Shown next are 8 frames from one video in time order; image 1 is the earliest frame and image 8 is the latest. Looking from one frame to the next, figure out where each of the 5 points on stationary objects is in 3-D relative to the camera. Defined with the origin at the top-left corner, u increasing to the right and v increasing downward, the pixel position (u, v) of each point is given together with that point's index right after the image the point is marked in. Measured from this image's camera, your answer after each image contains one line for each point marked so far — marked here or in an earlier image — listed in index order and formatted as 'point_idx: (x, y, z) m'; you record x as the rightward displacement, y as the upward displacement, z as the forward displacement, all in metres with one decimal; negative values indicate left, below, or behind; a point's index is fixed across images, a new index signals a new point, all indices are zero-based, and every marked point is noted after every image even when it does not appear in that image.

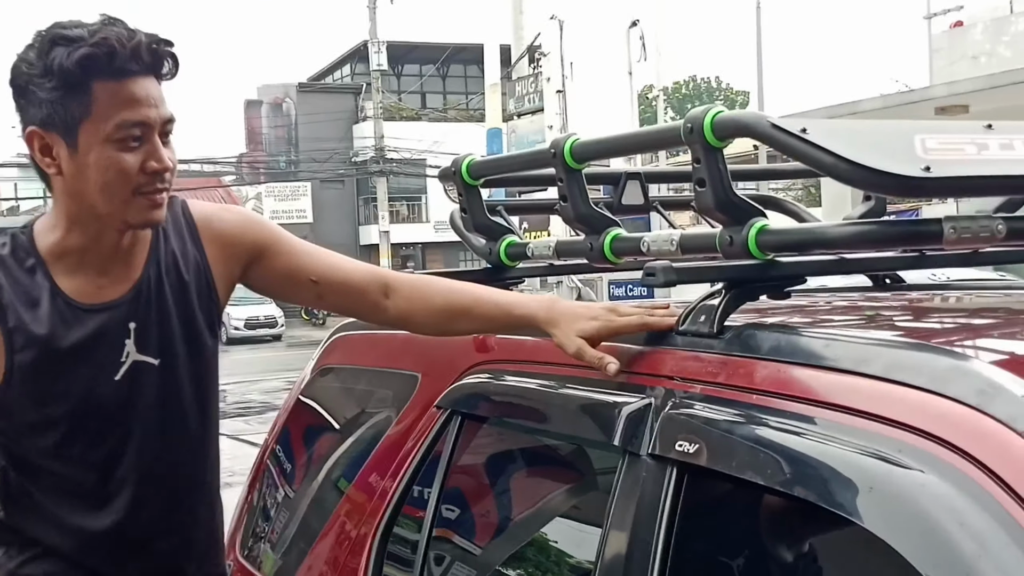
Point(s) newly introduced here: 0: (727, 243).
0: (+0.3, +0.1, +2.2) m
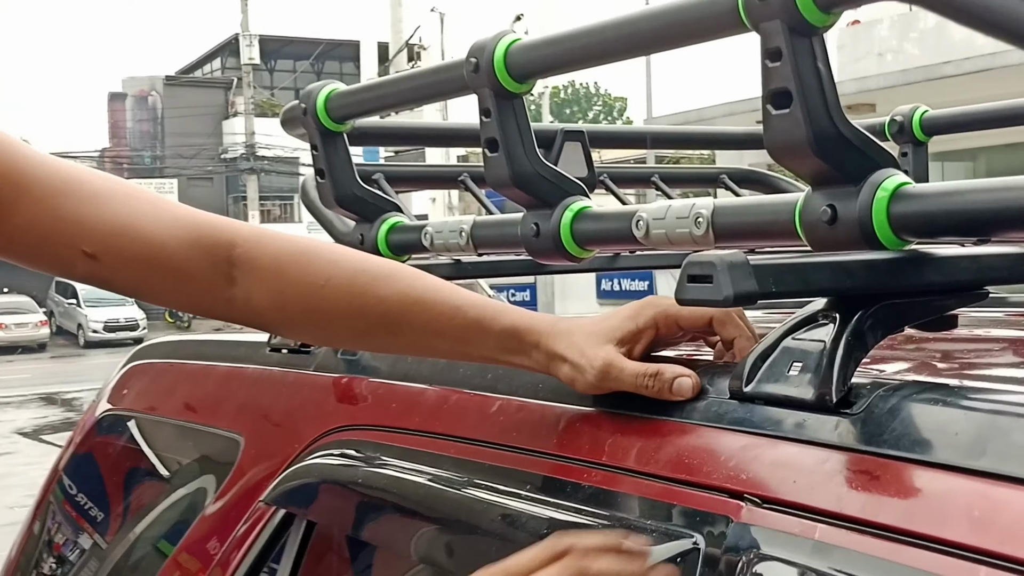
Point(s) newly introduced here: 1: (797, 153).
0: (+0.3, +0.1, +1.1) m
1: (+0.2, +0.1, +1.1) m
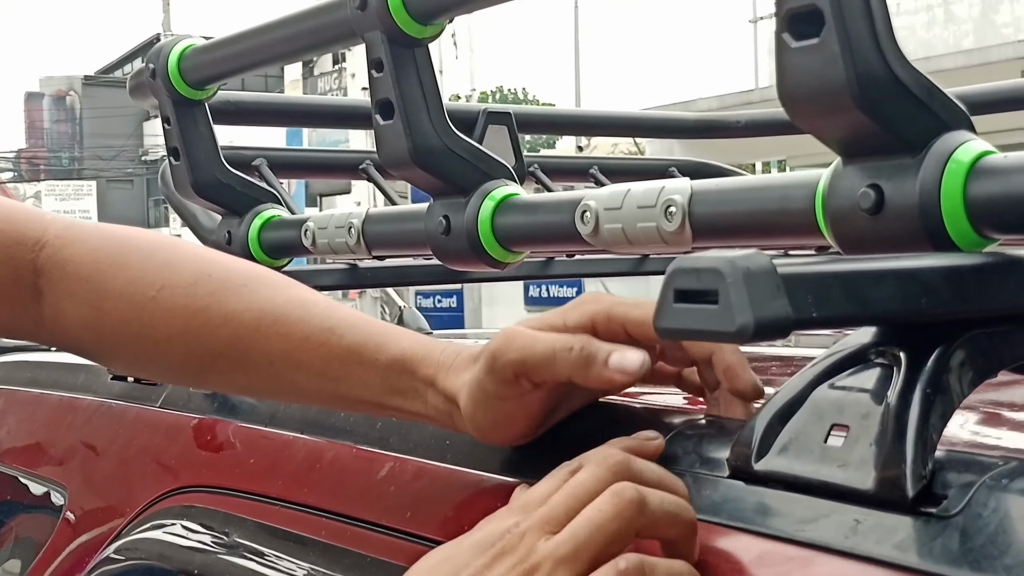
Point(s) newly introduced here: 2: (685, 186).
0: (+0.2, 0.0, +0.7) m
1: (+0.2, +0.1, +0.7) m
2: (+0.1, +0.1, +0.9) m
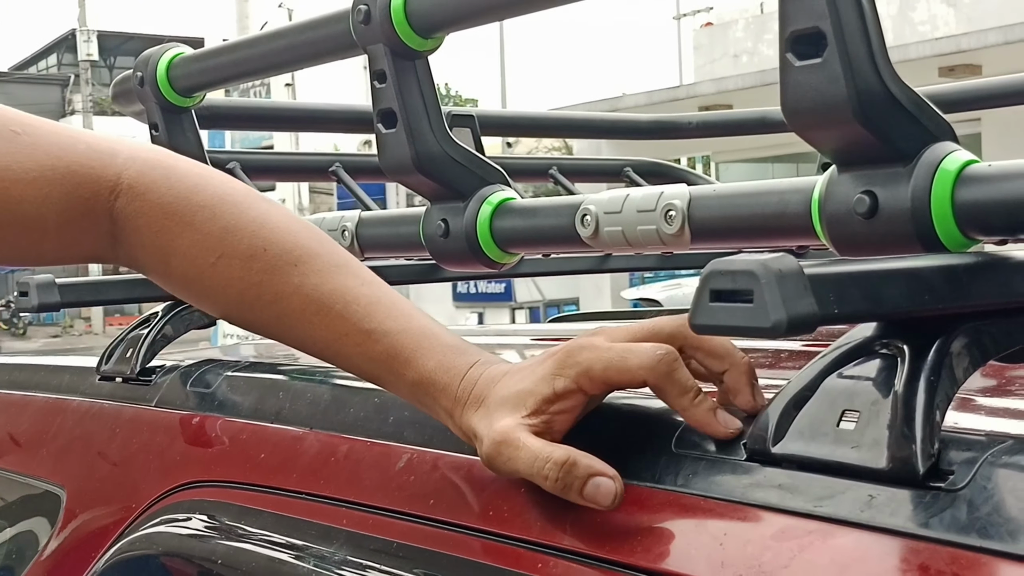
0: (+0.2, 0.0, +0.8) m
1: (+0.2, +0.1, +0.8) m
2: (+0.1, +0.1, +1.0) m
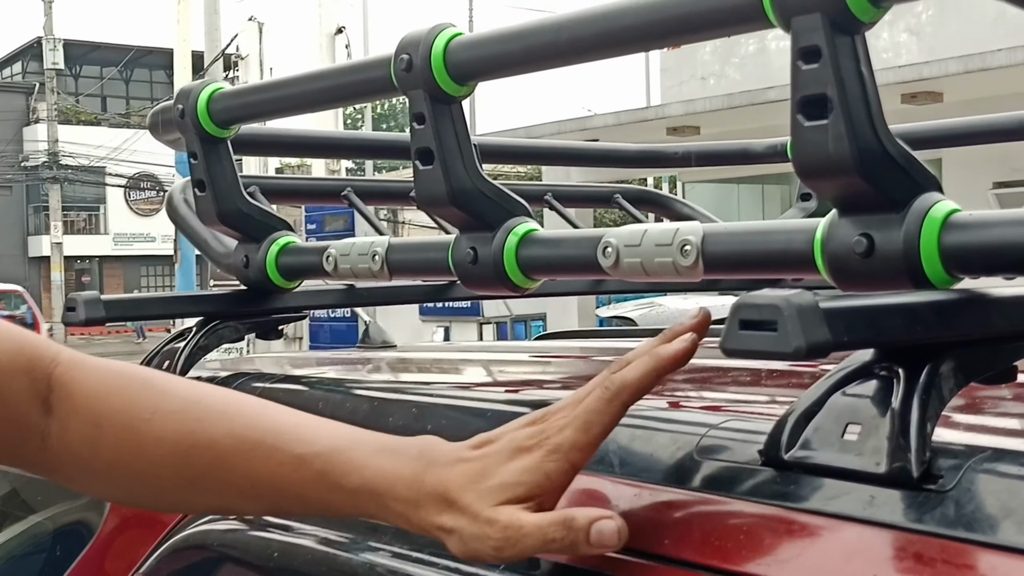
0: (+0.2, 0.0, +0.9) m
1: (+0.2, +0.1, +0.9) m
2: (+0.2, 0.0, +1.1) m
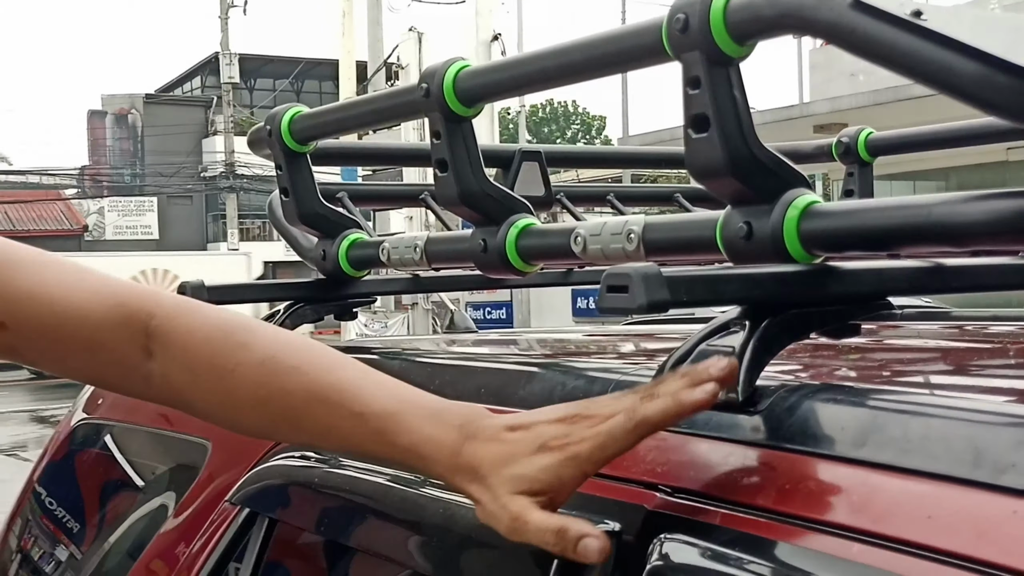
0: (+0.2, 0.0, +1.2) m
1: (+0.2, +0.1, +1.2) m
2: (+0.1, +0.1, +1.4) m
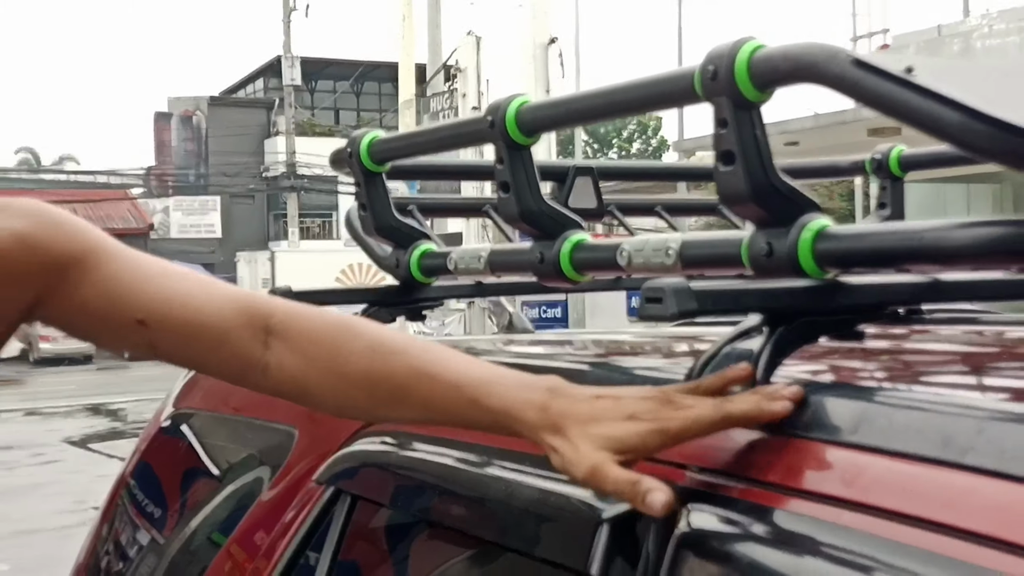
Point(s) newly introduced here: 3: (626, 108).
0: (+0.3, 0.0, +1.4) m
1: (+0.2, +0.1, +1.4) m
2: (+0.2, +0.1, +1.6) m
3: (+0.1, +0.2, +1.5) m
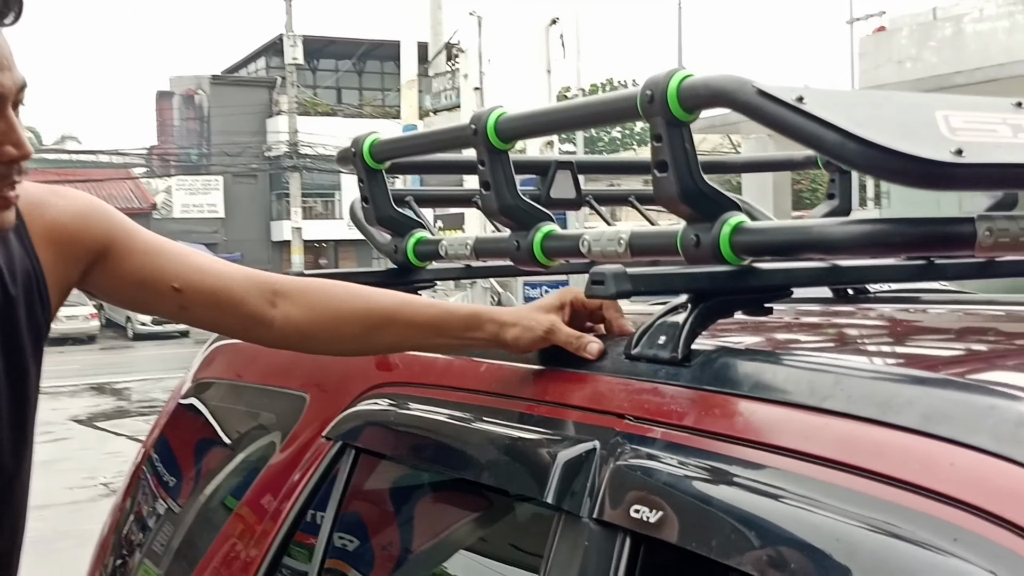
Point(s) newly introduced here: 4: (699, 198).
0: (+0.2, +0.1, +1.7) m
1: (+0.2, +0.1, +1.7) m
2: (+0.2, +0.1, +1.9) m
3: (+0.1, +0.2, +1.8) m
4: (+0.2, +0.1, +1.7) m
